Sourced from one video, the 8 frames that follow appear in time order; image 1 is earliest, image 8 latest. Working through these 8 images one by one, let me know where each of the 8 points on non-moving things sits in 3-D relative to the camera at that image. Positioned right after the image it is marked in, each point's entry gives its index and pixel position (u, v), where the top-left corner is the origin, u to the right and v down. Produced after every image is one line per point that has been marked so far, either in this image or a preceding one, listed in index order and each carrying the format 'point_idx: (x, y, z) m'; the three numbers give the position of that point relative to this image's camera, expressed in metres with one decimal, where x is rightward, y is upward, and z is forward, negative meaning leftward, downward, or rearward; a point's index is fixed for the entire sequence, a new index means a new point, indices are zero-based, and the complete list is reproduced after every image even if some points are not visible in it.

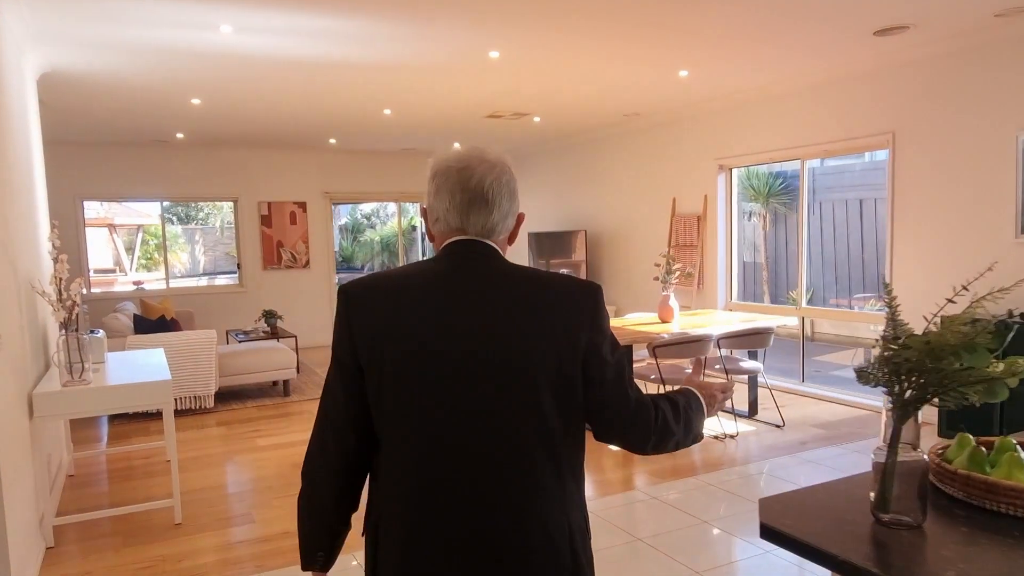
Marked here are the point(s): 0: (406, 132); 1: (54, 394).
0: (-1.1, +1.6, +7.4) m
1: (-1.9, -0.4, +3.1) m
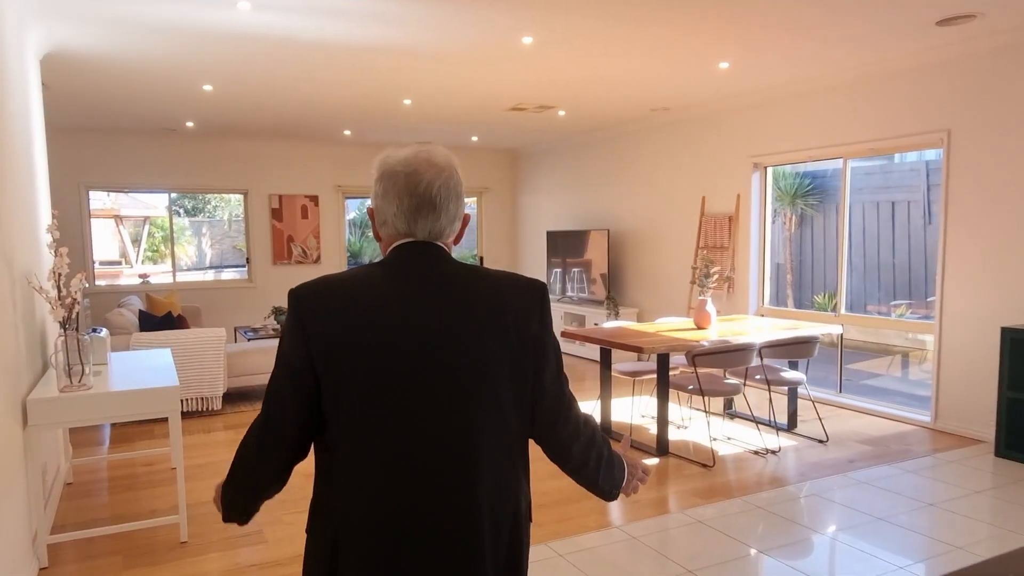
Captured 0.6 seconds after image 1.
0: (-0.9, +1.6, +7.2) m
1: (-1.8, -0.4, +2.8) m
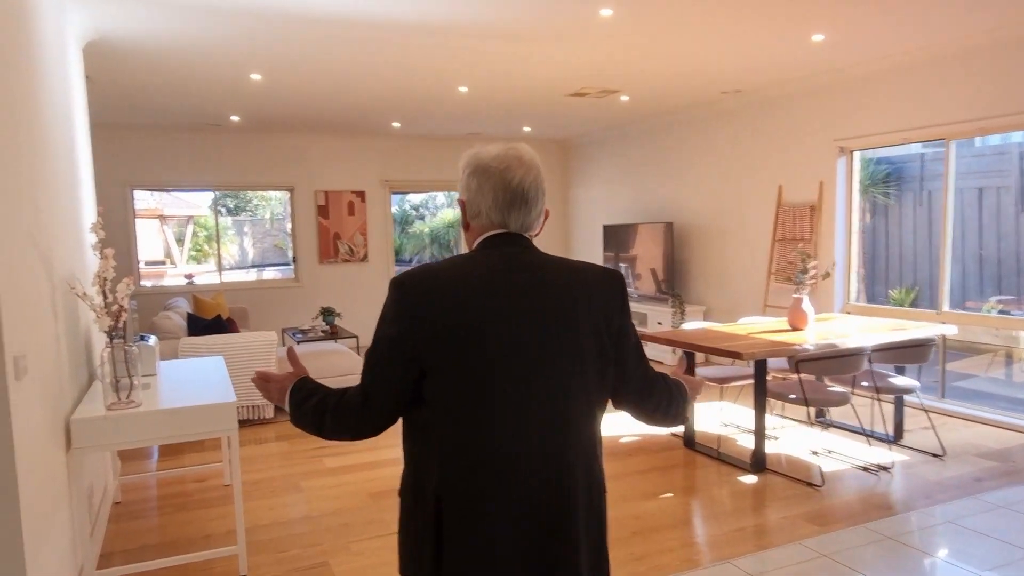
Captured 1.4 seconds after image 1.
0: (-0.3, +1.6, +6.8) m
1: (-1.4, -0.5, +2.5) m
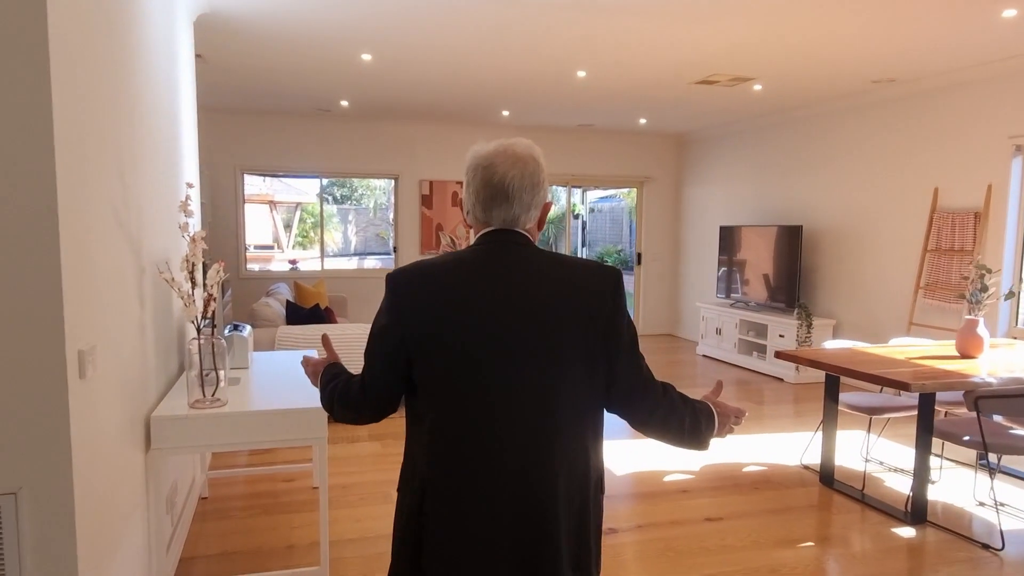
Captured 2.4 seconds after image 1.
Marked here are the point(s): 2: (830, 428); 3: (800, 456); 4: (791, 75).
0: (+0.7, +1.6, +6.4) m
1: (-1.0, -0.4, +2.3) m
2: (+1.5, -0.7, +3.6) m
3: (+1.6, -0.9, +4.1) m
4: (+2.0, +1.5, +5.3) m
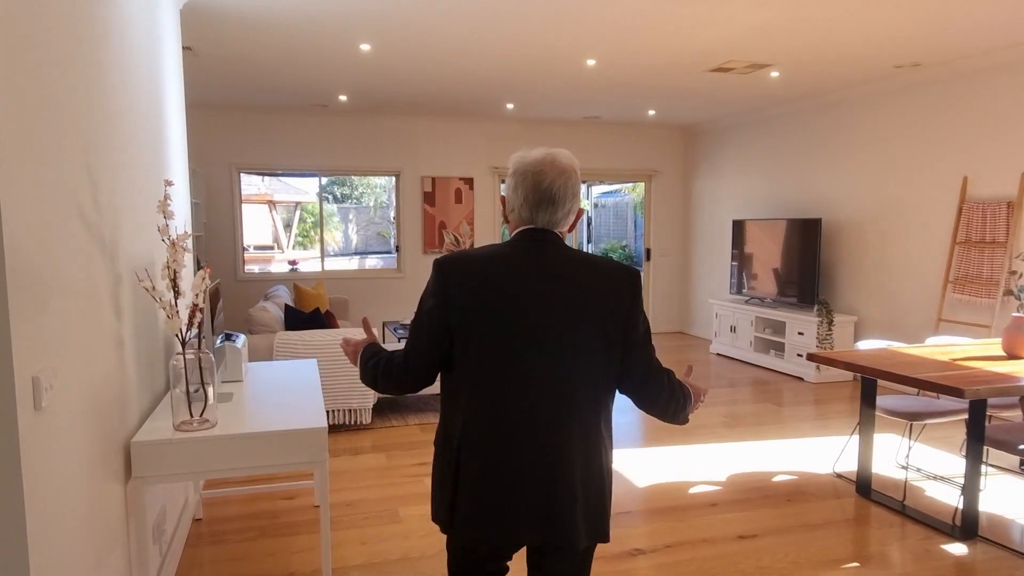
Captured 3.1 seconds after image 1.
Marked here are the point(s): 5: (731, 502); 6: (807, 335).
0: (+0.7, +1.6, +6.1) m
1: (-1.0, -0.4, +2.1) m
2: (+1.6, -0.7, +3.4) m
3: (+1.7, -0.9, +3.8) m
4: (+2.0, +1.5, +5.1) m
5: (+1.0, -1.0, +3.3) m
6: (+2.3, -0.4, +5.8) m
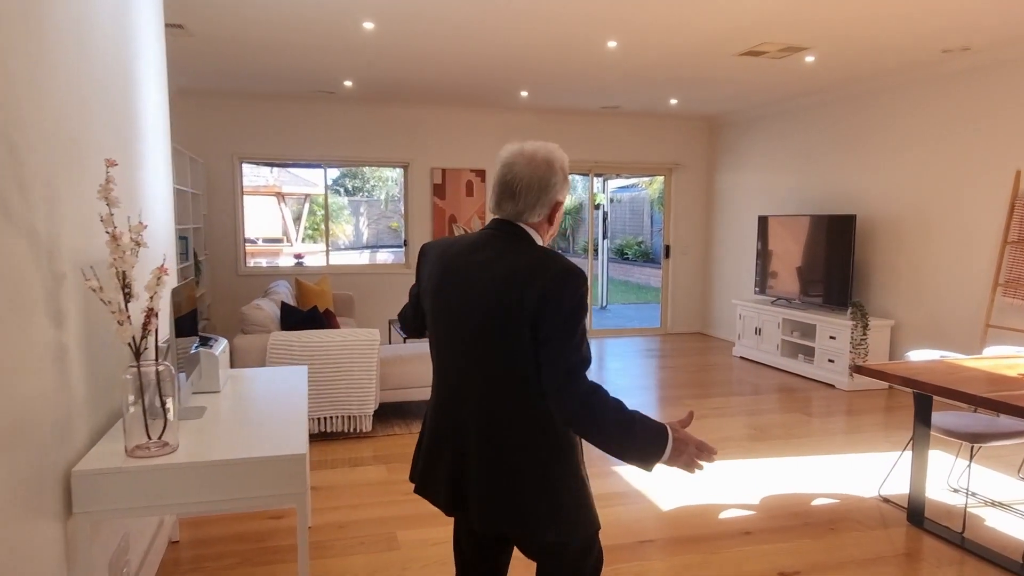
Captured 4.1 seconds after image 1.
0: (+0.8, +1.6, +5.8) m
1: (-1.0, -0.4, +1.8) m
2: (+1.7, -0.7, +3.0) m
3: (+1.7, -0.9, +3.5) m
4: (+2.1, +1.5, +4.7) m
5: (+1.0, -1.0, +3.0) m
6: (+2.4, -0.4, +5.4) m
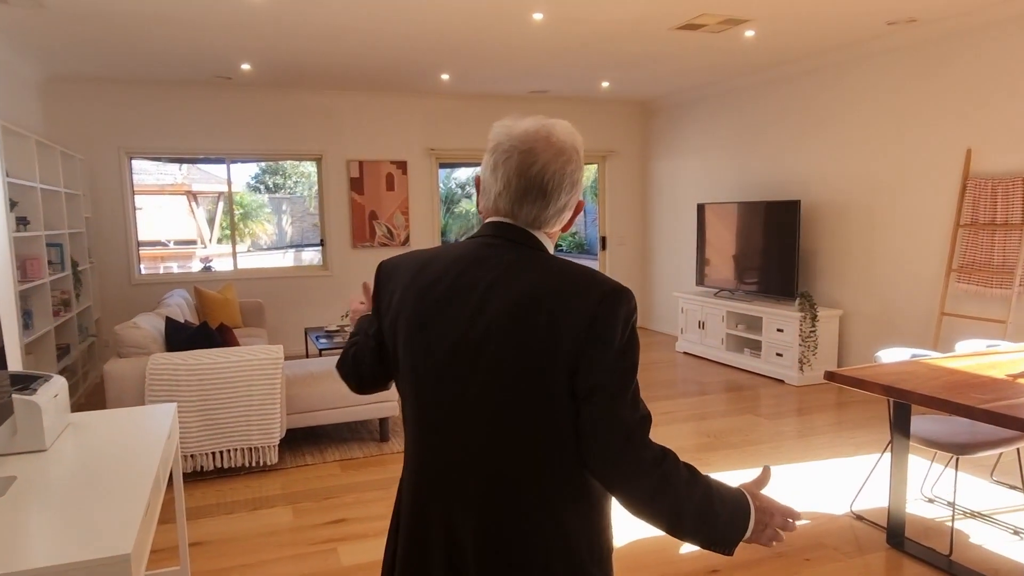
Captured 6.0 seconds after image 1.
0: (+0.3, +1.7, +5.3) m
1: (-1.1, -0.5, +1.2) m
2: (+1.4, -0.7, +2.7) m
3: (+1.4, -0.9, +3.2) m
4: (+1.6, +1.6, +4.4) m
5: (+0.8, -1.0, +2.6) m
6: (+1.9, -0.3, +5.1) m
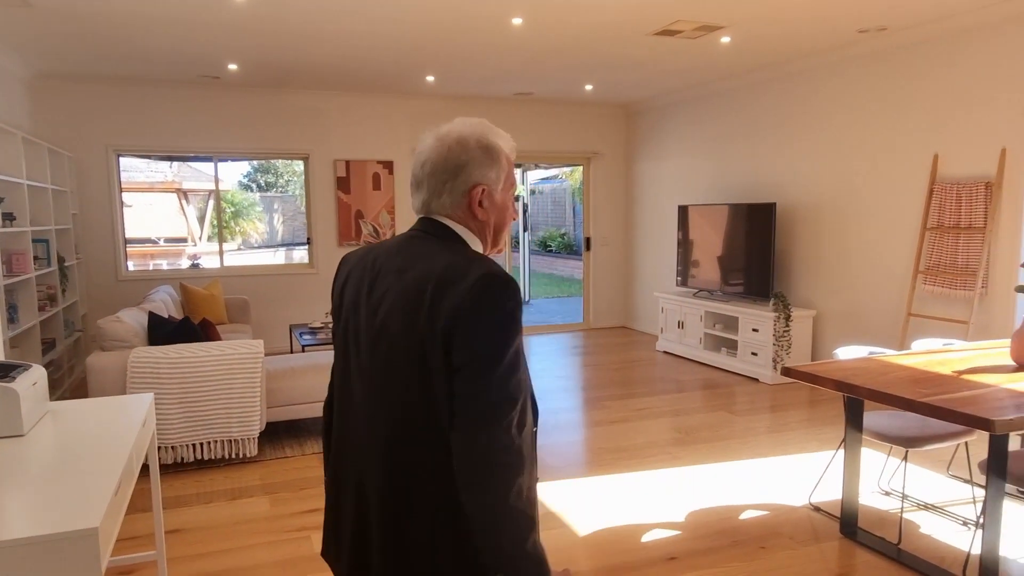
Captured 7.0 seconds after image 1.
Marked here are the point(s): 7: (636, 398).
0: (+0.1, +1.7, +5.4) m
1: (-1.2, -0.5, +1.3) m
2: (+1.3, -0.7, +2.8) m
3: (+1.3, -0.9, +3.3) m
4: (+1.5, +1.6, +4.5) m
5: (+0.7, -1.0, +2.7) m
6: (+1.8, -0.3, +5.2) m
7: (+0.8, -0.8, +5.0) m
